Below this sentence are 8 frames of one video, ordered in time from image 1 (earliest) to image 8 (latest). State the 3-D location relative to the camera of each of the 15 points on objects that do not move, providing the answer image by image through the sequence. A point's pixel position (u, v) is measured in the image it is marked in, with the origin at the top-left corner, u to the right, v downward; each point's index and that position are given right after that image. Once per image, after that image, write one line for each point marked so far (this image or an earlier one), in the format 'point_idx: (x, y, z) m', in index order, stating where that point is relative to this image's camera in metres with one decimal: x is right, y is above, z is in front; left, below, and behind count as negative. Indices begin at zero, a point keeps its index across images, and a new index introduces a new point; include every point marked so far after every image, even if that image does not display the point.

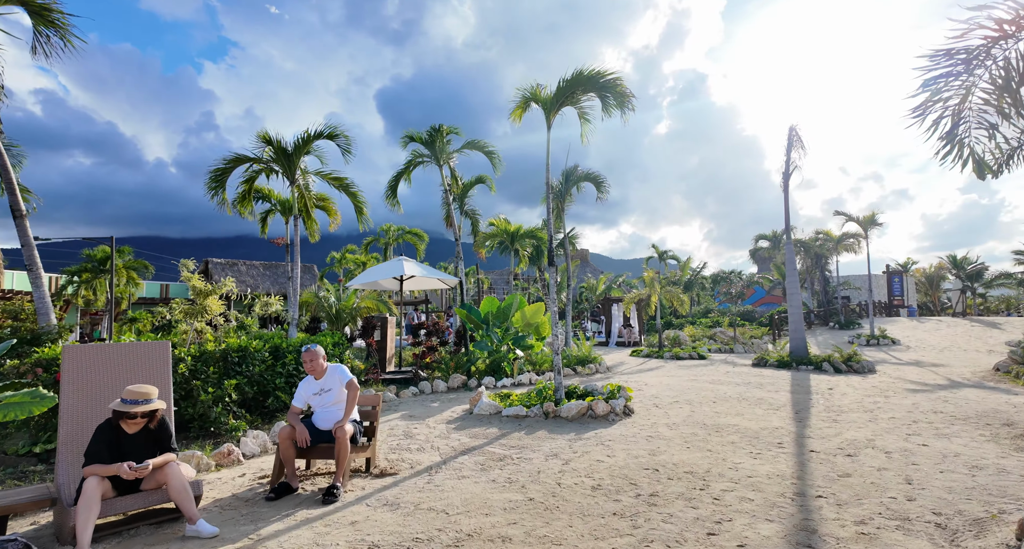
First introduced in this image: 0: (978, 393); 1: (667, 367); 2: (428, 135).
0: (+8.9, -2.3, +8.8) m
1: (+5.0, -3.0, +15.1) m
2: (-2.4, +3.9, +12.9) m
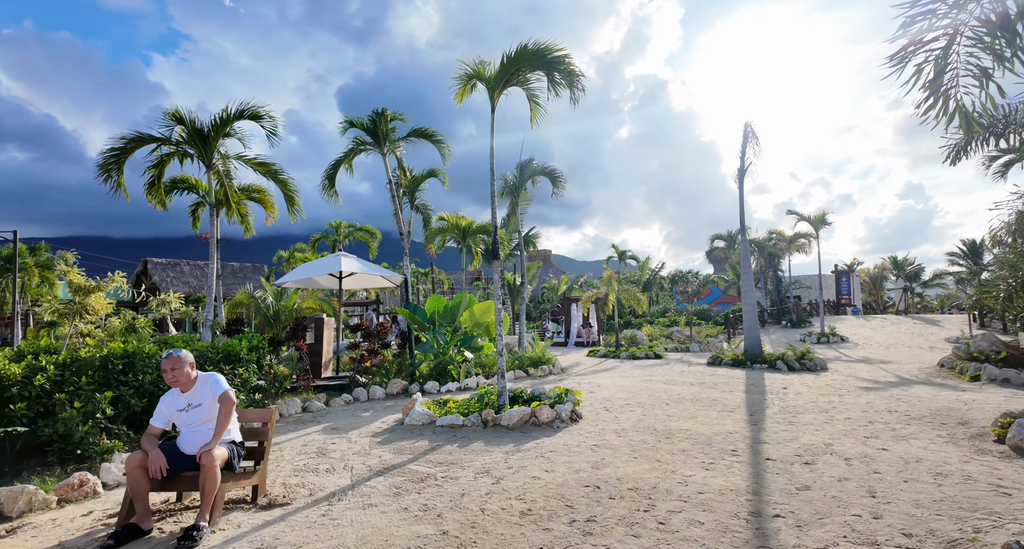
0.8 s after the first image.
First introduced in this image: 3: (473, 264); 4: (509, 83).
0: (+7.8, -2.2, +8.6) m
1: (+3.5, -2.9, +14.7) m
2: (-3.7, +4.0, +11.9) m
3: (-1.5, +0.3, +16.0) m
4: (-0.1, +3.2, +7.8) m
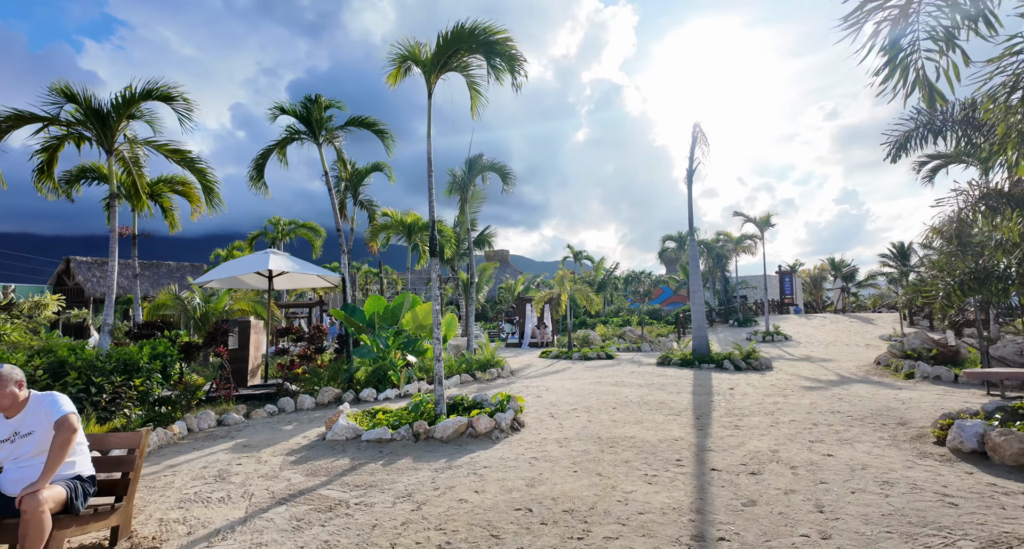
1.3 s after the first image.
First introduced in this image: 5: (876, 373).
0: (+6.7, -2.2, +8.7) m
1: (+1.9, -2.9, +14.4) m
2: (-5.0, +4.0, +11.0) m
3: (-3.2, +0.3, +15.2) m
4: (-1.0, +3.2, +7.2) m
5: (+8.4, -2.3, +10.6) m
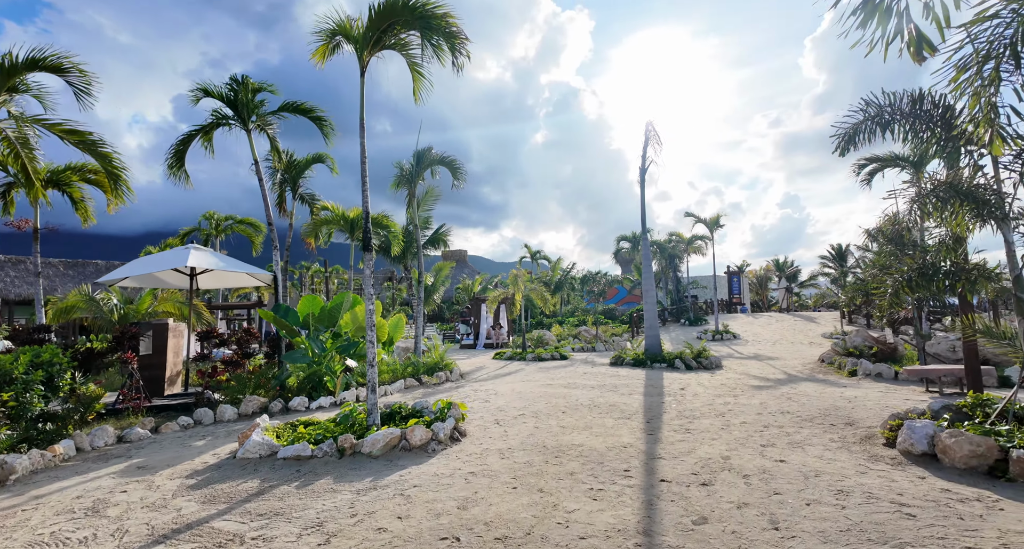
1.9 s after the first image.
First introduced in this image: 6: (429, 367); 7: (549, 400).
0: (+5.7, -2.2, +8.8) m
1: (+0.5, -2.9, +14.0) m
2: (-6.2, +4.1, +10.0) m
3: (-4.7, +0.4, +14.4) m
4: (-1.8, +3.3, +6.5) m
5: (+7.2, -2.3, +10.8) m
6: (-2.1, -2.3, +11.6) m
7: (+0.7, -2.3, +8.6) m
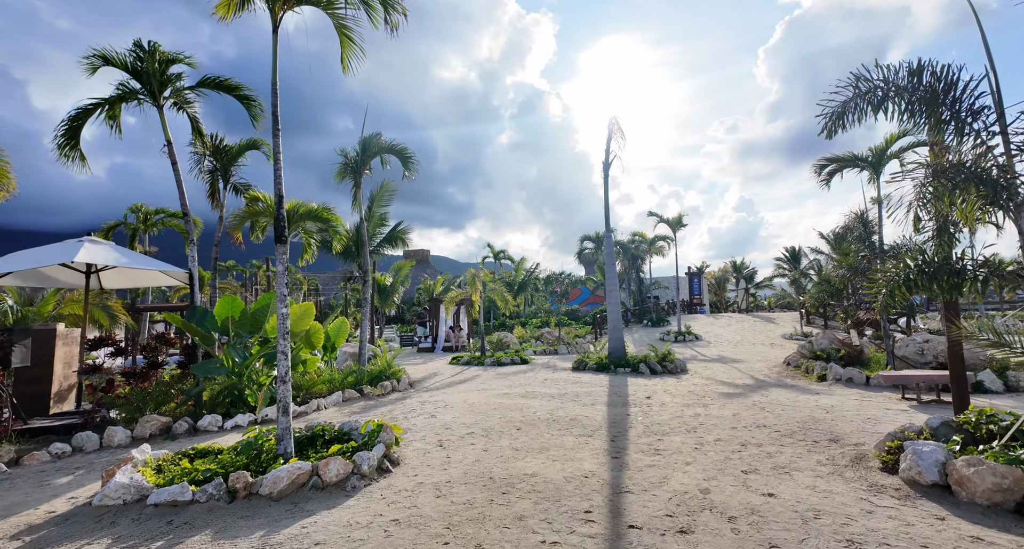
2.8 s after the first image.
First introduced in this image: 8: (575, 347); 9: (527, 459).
0: (+4.9, -2.1, +8.2) m
1: (-0.8, -2.9, +13.0) m
2: (-7.1, +4.1, +8.6) m
3: (-5.9, +0.4, +13.0) m
4: (-2.5, +3.3, +5.4) m
5: (+6.2, -2.3, +10.3) m
6: (-3.2, -2.3, +10.5) m
7: (-0.1, -2.3, +7.7) m
8: (+2.7, -3.2, +19.9) m
9: (+0.2, -2.1, +5.3) m
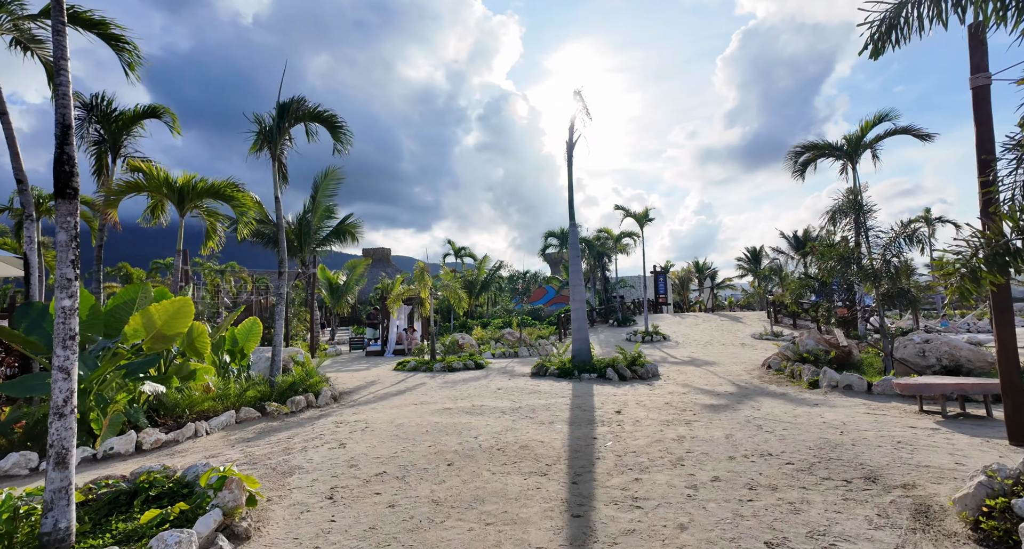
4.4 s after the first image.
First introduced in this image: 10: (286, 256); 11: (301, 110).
0: (+4.0, -2.0, +6.9) m
1: (-2.0, -2.7, +11.2) m
2: (-7.9, +4.3, +6.3) m
3: (-7.1, +0.6, +10.9) m
4: (-3.2, +3.5, +3.6) m
5: (+5.2, -2.1, +9.1) m
6: (-4.2, -2.1, +8.5) m
7: (-1.0, -2.1, +5.9) m
8: (+1.0, -3.0, +18.4) m
9: (-0.5, -1.9, +3.6) m
10: (-4.9, +0.4, +10.0) m
11: (-4.7, +3.7, +10.3) m
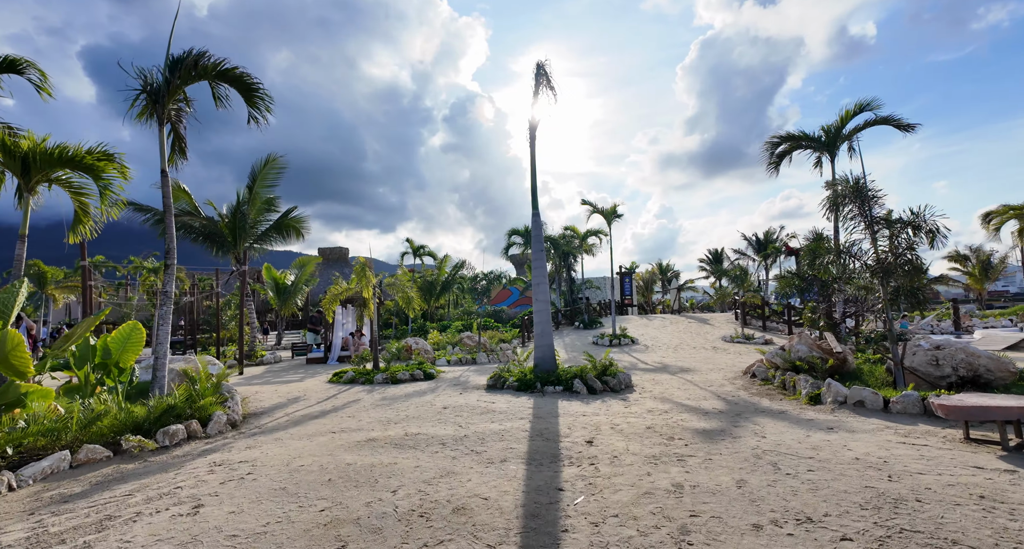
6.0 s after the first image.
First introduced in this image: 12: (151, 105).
0: (+3.3, -1.9, +5.5) m
1: (-3.0, -2.6, +9.4) m
2: (-8.5, +4.5, +4.1) m
3: (-8.1, +0.7, +8.6) m
4: (-3.6, +3.7, +1.7) m
5: (+4.3, -2.0, +7.8) m
6: (-5.0, -2.0, +6.5) m
7: (-1.6, -2.0, +4.2) m
8: (-0.6, -2.9, +16.7) m
9: (-0.9, -1.8, +1.9) m
10: (-5.8, +0.5, +7.9) m
11: (-5.6, +3.8, +8.2) m
12: (-6.5, +3.1, +8.3) m
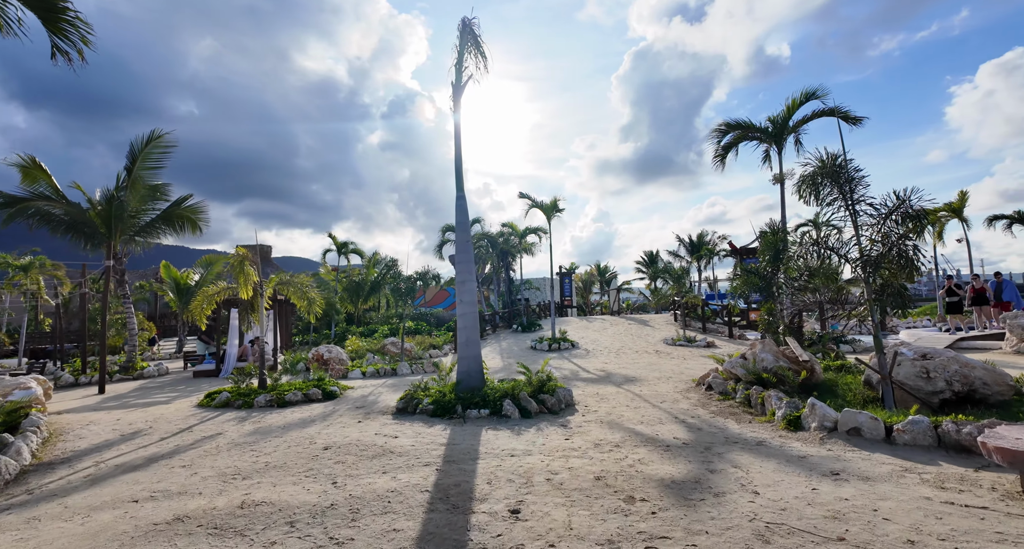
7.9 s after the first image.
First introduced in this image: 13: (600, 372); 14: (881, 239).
0: (+2.4, -1.8, +4.0) m
1: (-4.4, -2.5, +7.0) m
2: (-9.2, +4.6, +1.1) m
3: (-9.3, +0.9, +5.7) m
4: (-3.9, +3.8, -0.7) m
5: (+3.1, -2.0, +6.4) m
6: (-6.0, -1.9, +3.9) m
7: (-2.3, -1.9, +2.0) m
8: (-2.9, -2.9, +14.6) m
9: (-1.4, -1.7, -0.1) m
10: (-6.9, +0.6, +5.3) m
11: (-6.8, +3.9, +5.6) m
12: (-7.6, +3.2, +5.5) m
13: (+2.3, -2.6, +12.3) m
14: (+5.1, +0.5, +6.5) m
